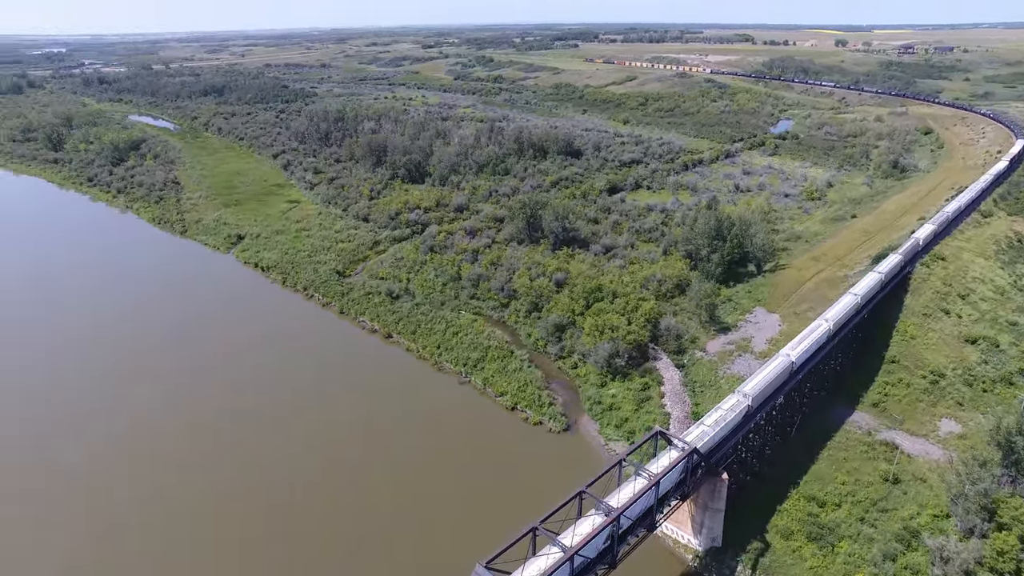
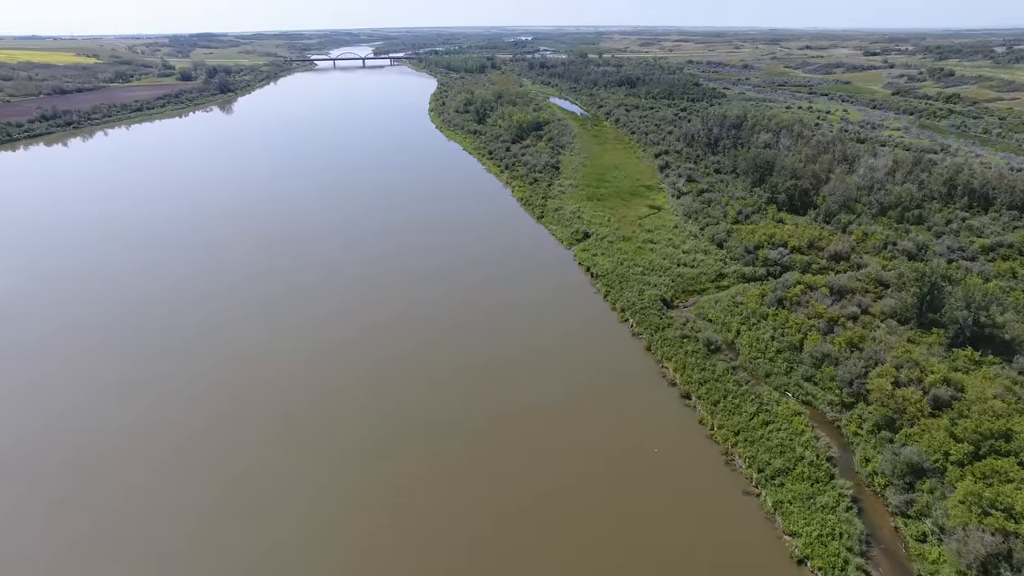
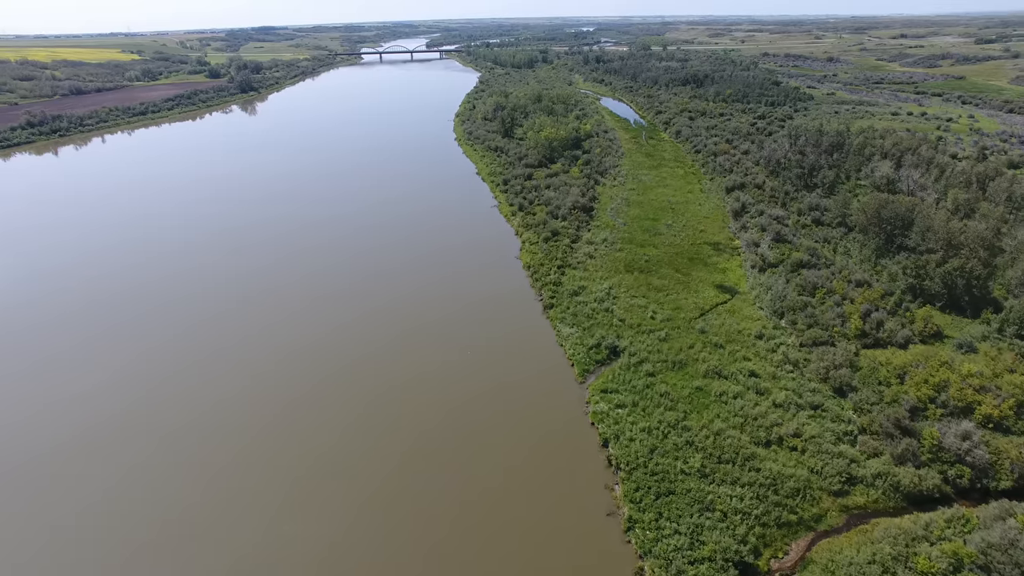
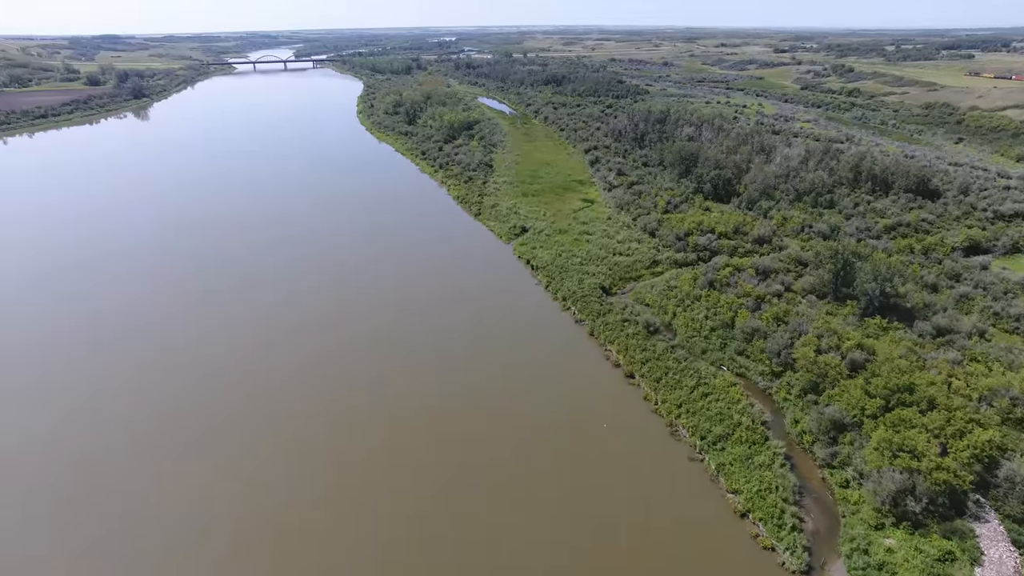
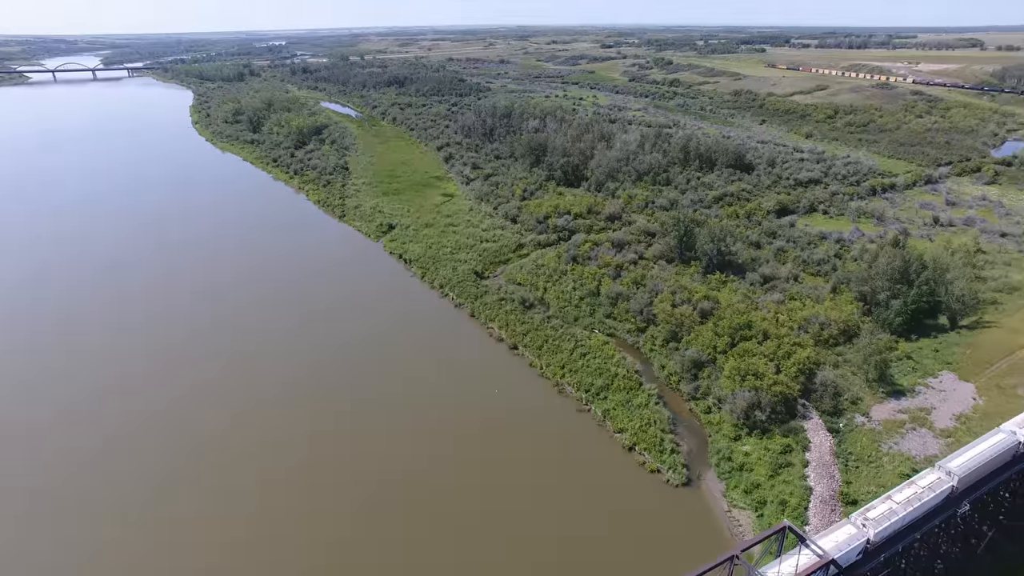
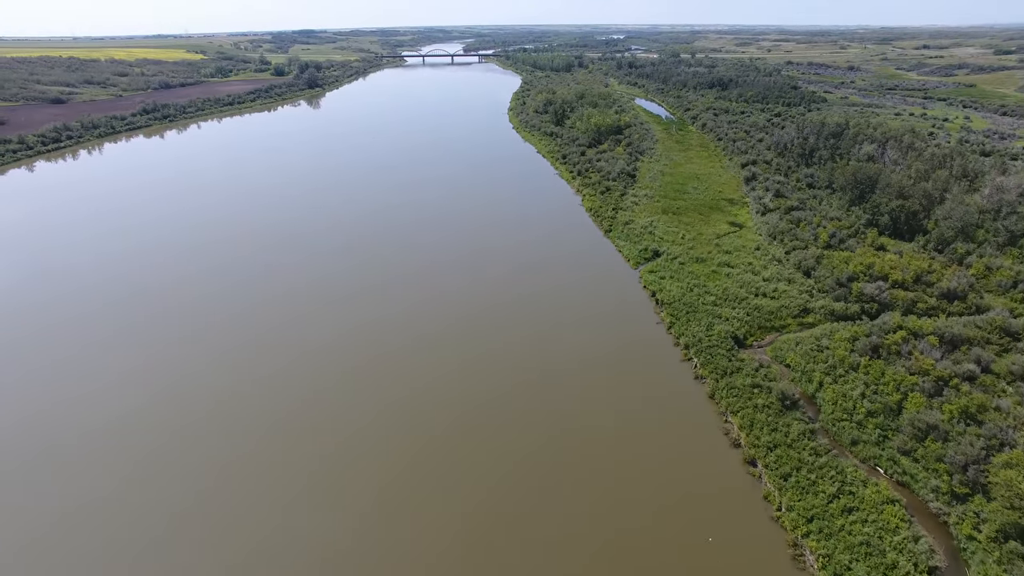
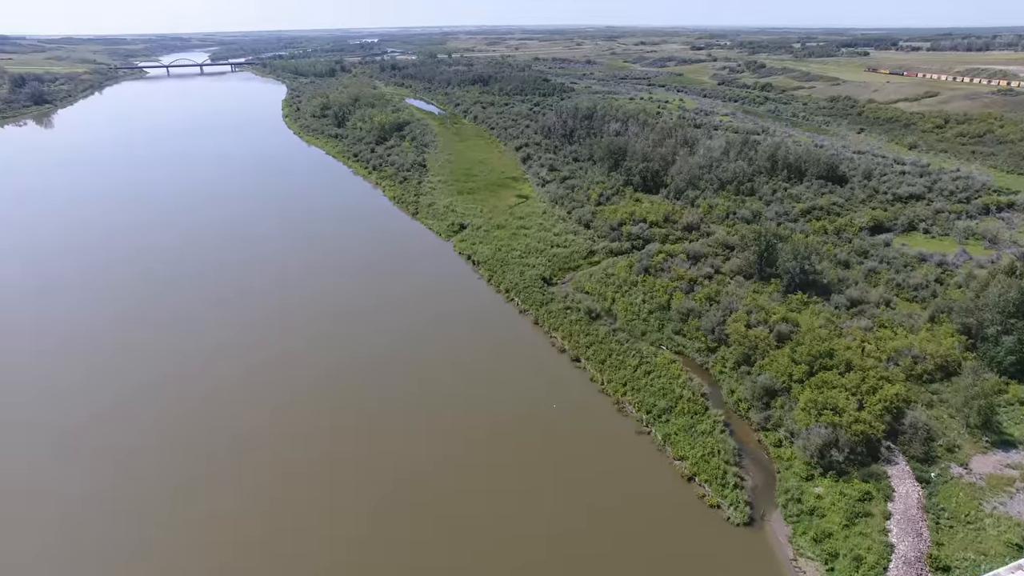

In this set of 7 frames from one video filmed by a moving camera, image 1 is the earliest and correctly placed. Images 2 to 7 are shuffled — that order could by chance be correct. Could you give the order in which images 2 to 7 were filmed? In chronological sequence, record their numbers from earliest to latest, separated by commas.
5, 7, 4, 2, 6, 3
